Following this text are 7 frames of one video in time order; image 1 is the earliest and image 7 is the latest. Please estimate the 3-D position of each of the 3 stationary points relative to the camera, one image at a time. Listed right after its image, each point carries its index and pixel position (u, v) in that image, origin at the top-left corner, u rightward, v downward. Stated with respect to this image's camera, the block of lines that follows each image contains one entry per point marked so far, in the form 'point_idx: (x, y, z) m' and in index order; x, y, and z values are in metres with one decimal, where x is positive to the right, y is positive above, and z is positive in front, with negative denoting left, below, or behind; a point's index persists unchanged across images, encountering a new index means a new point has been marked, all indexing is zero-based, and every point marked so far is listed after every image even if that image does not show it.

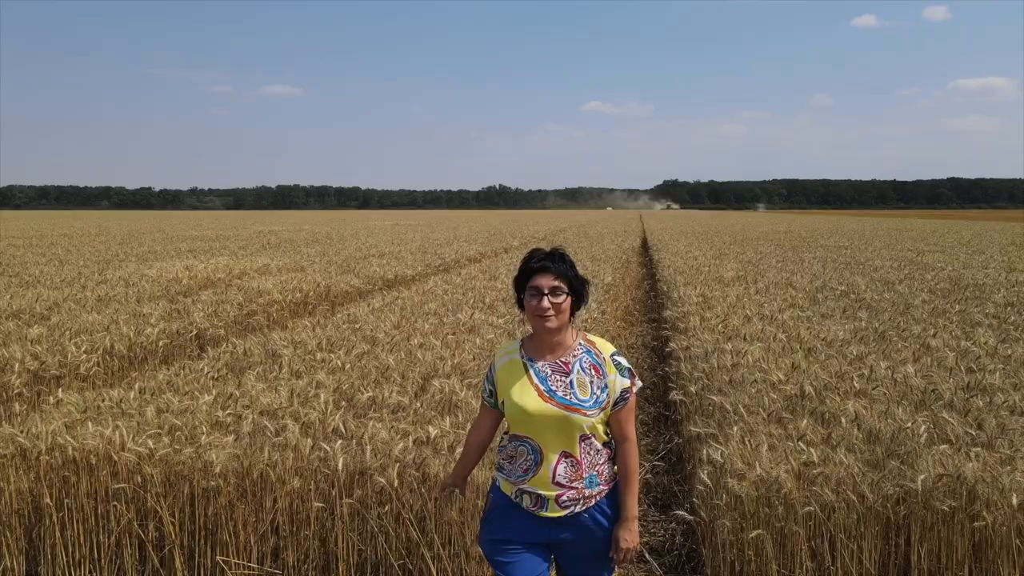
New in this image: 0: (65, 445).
0: (-3.1, -1.1, +3.4) m
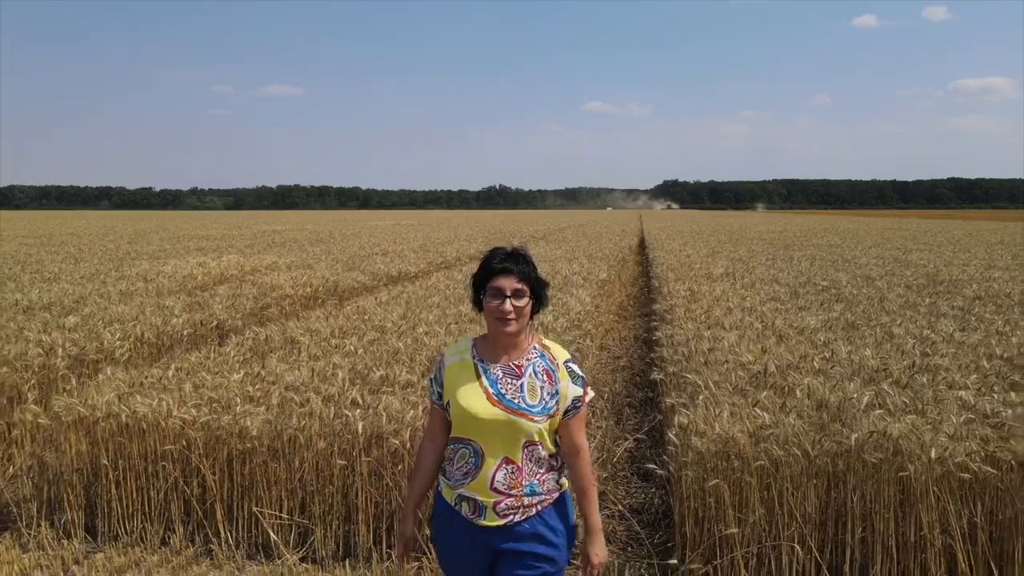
0: (-3.1, -1.0, +3.9) m
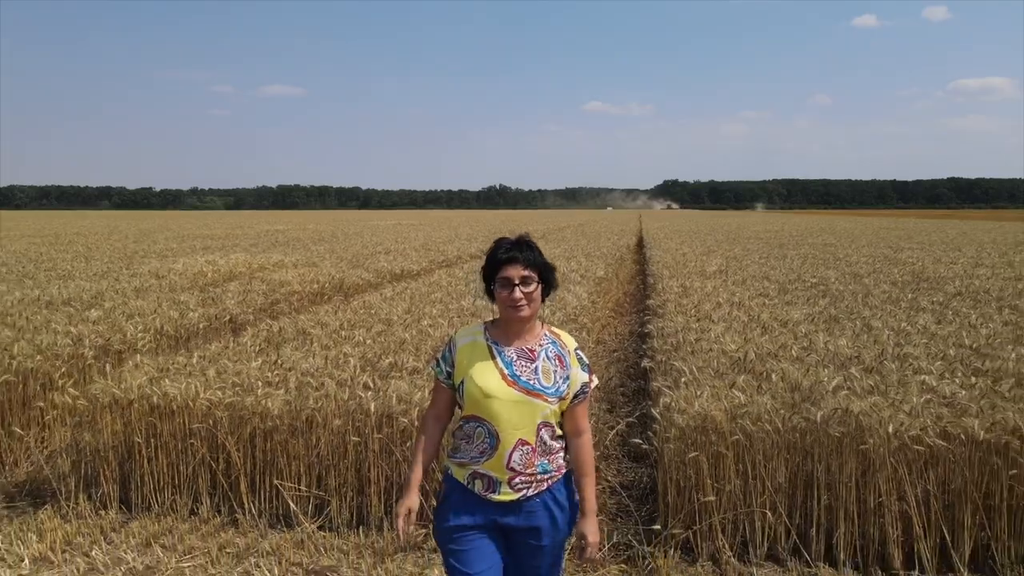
0: (-3.1, -0.9, +4.2) m
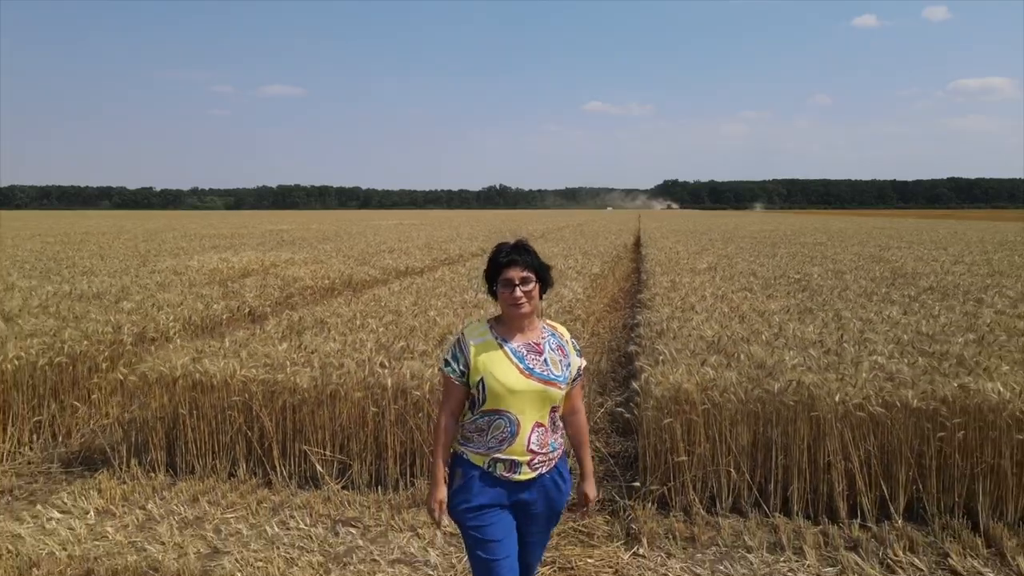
0: (-3.1, -0.8, +4.8) m
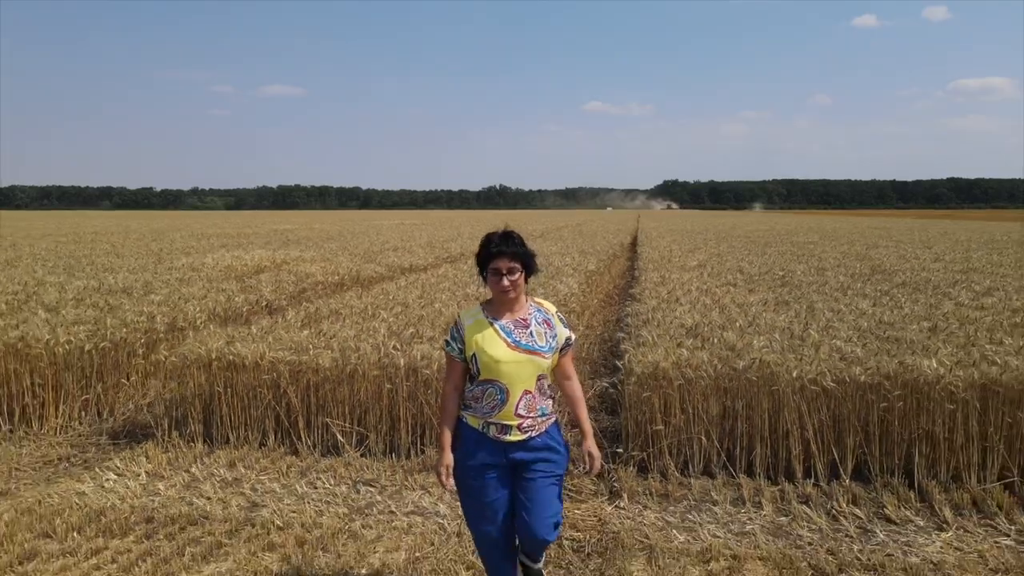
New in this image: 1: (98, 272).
0: (-3.1, -0.7, +5.4) m
1: (-9.3, +0.4, +11.2) m
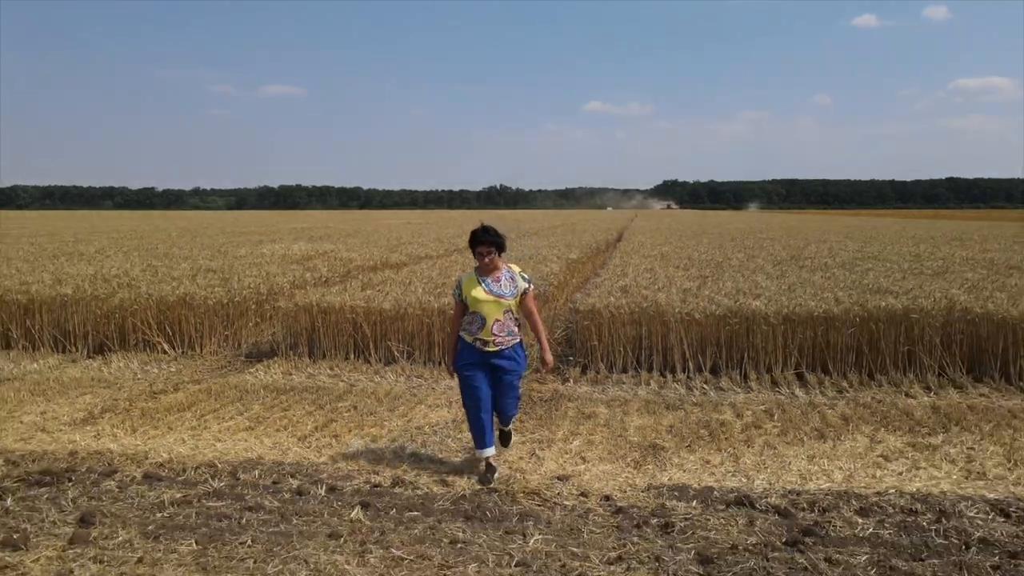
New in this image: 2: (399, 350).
0: (-3.2, -0.3, +8.4) m
1: (-9.4, +0.8, +14.2) m
2: (-1.9, -1.0, +8.2) m
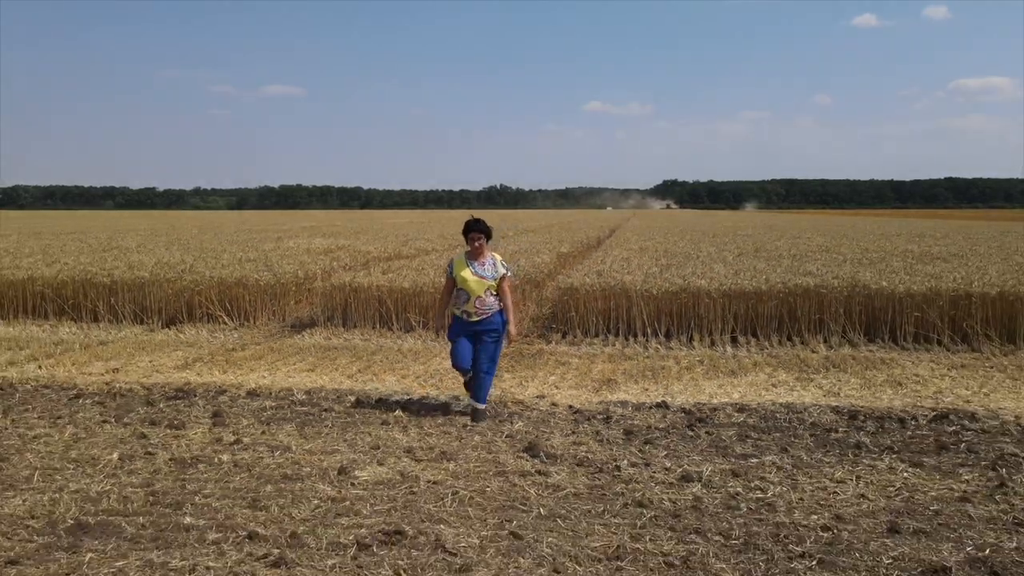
0: (-3.3, +0.1, +10.4) m
1: (-9.5, +1.2, +16.1) m
2: (-2.0, -0.7, +10.1) m
